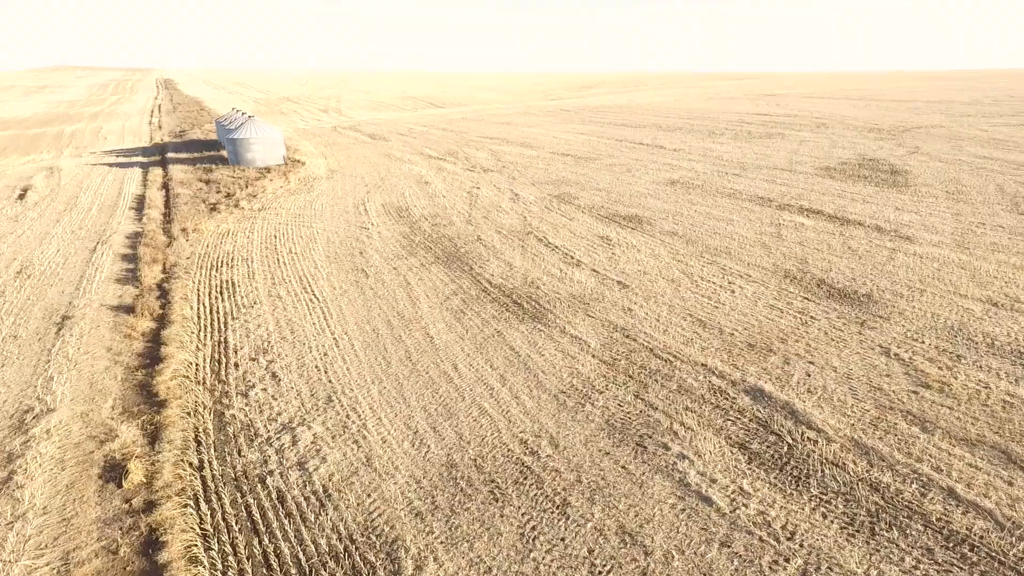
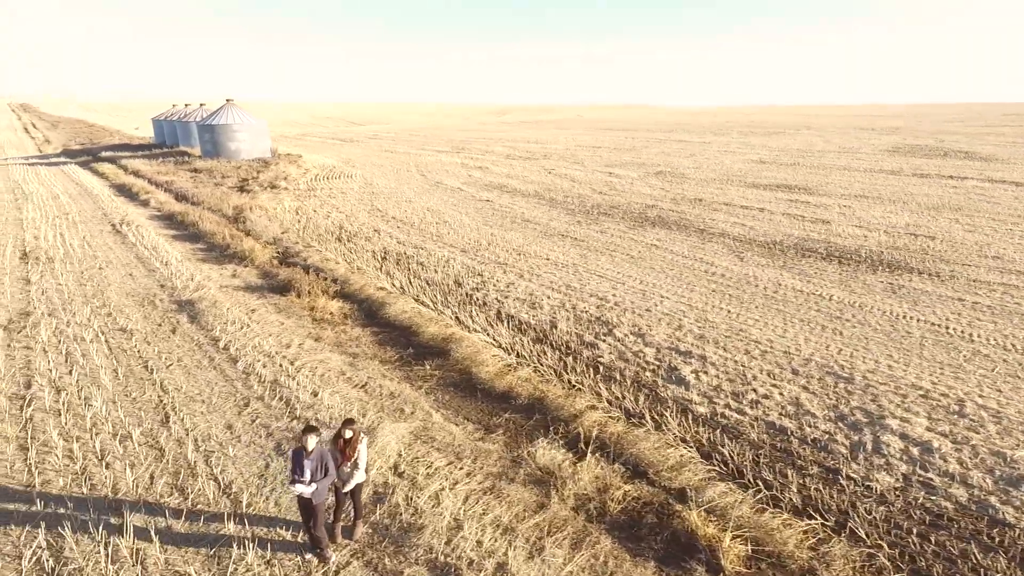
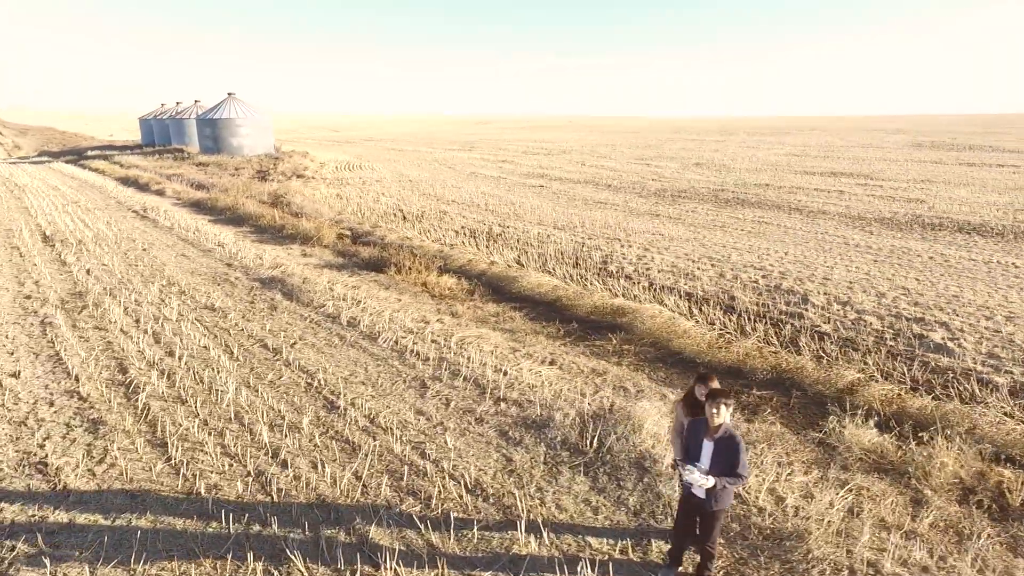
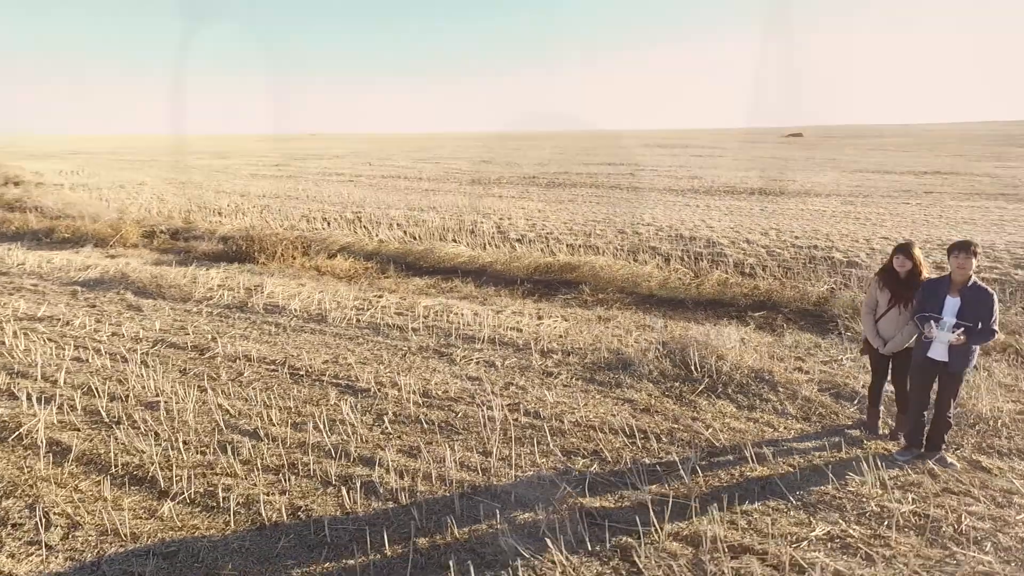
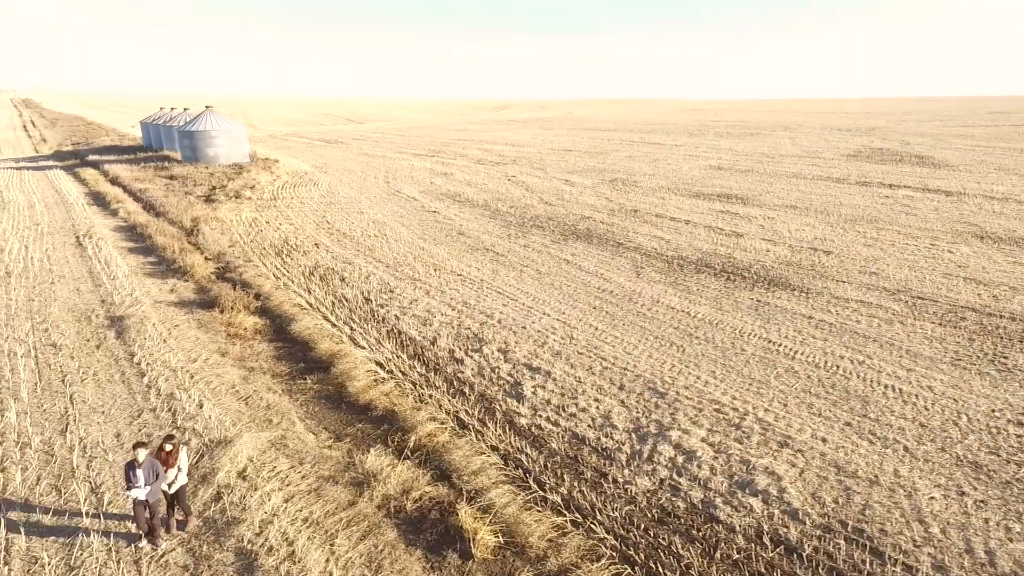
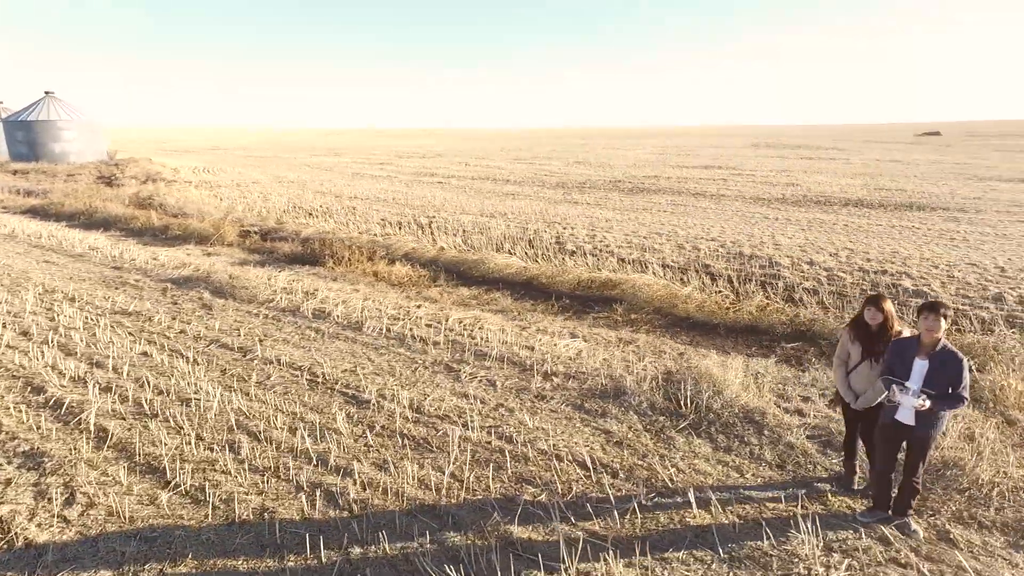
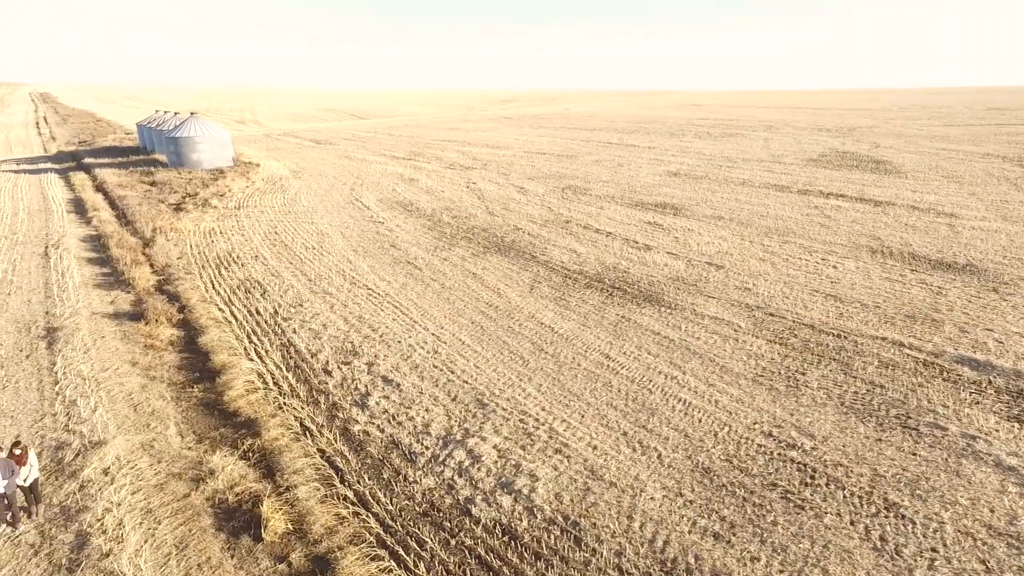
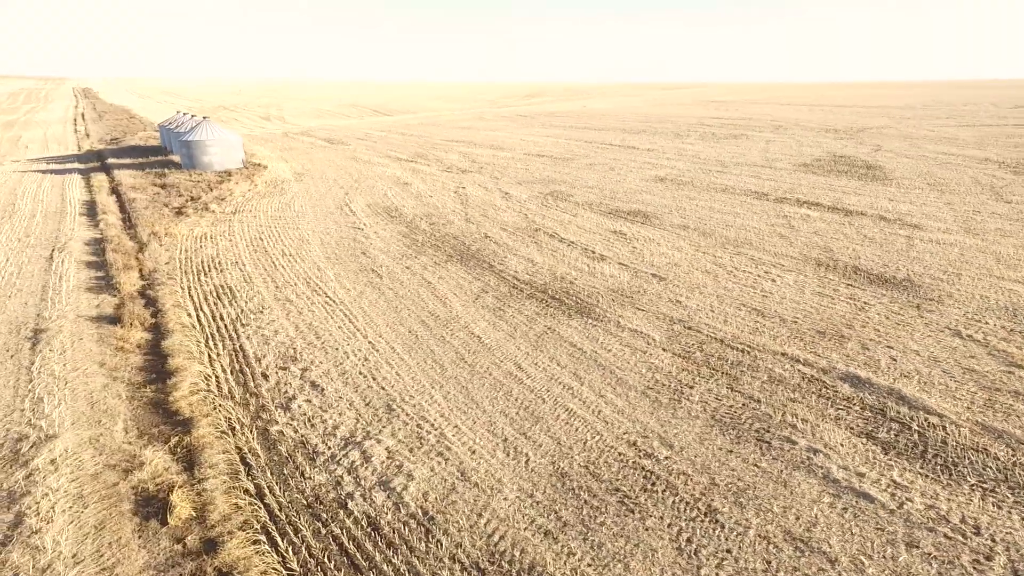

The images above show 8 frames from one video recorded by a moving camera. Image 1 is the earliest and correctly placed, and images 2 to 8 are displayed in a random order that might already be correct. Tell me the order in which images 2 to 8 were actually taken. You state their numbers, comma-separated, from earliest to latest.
8, 7, 5, 2, 3, 6, 4
